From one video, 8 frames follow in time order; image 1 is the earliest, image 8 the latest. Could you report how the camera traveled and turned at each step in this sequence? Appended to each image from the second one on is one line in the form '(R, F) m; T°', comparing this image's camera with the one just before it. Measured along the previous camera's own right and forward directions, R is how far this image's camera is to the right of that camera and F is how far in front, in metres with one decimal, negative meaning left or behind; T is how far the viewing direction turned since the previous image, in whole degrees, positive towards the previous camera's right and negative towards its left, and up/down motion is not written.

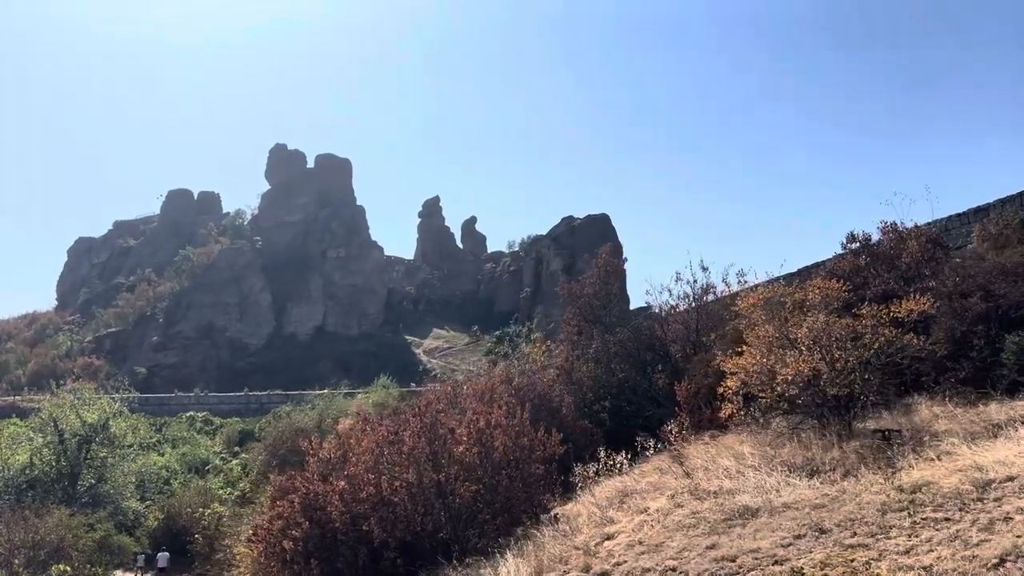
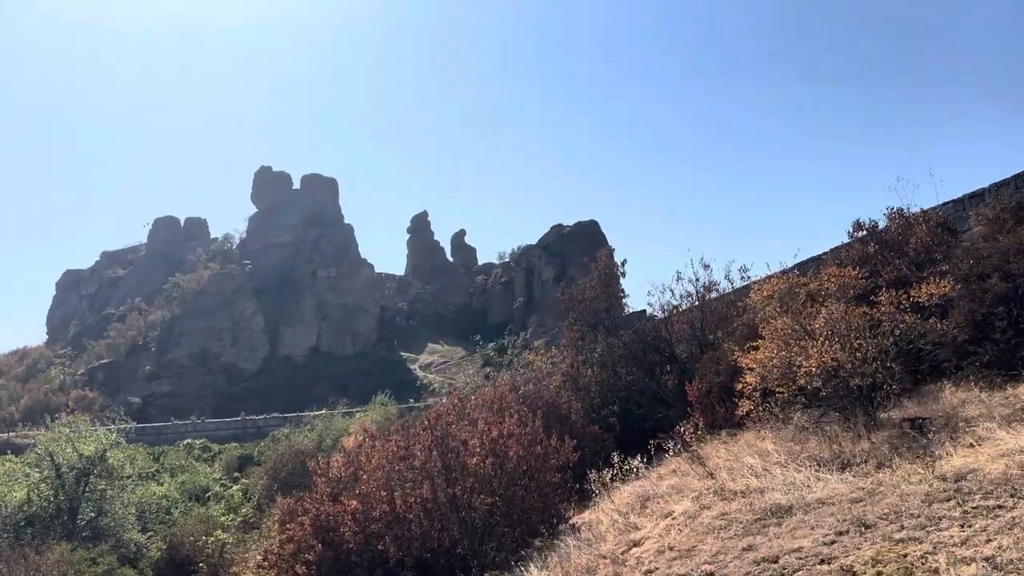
(-0.2, +0.2) m; +1°
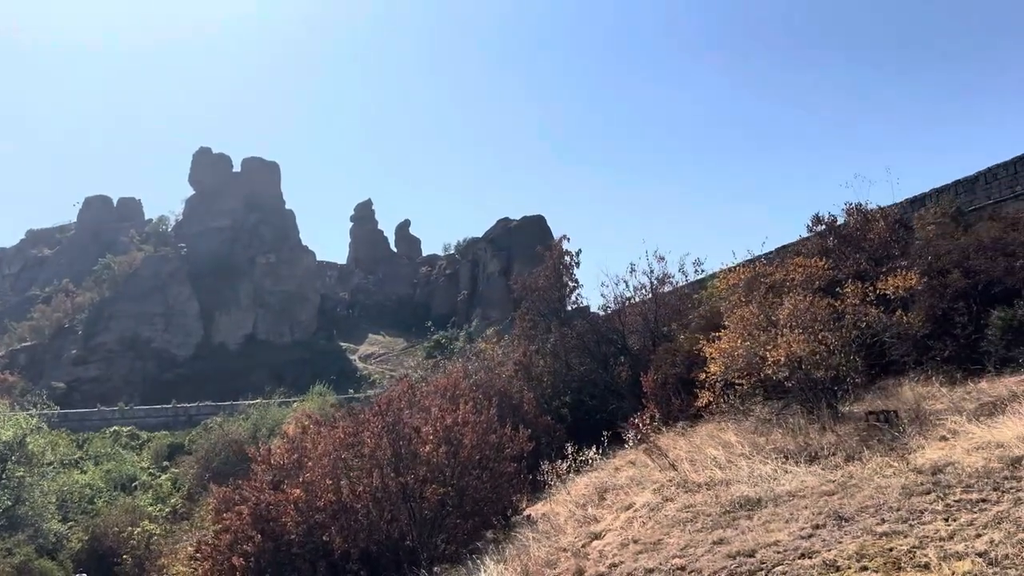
(-0.2, +0.4) m; +5°
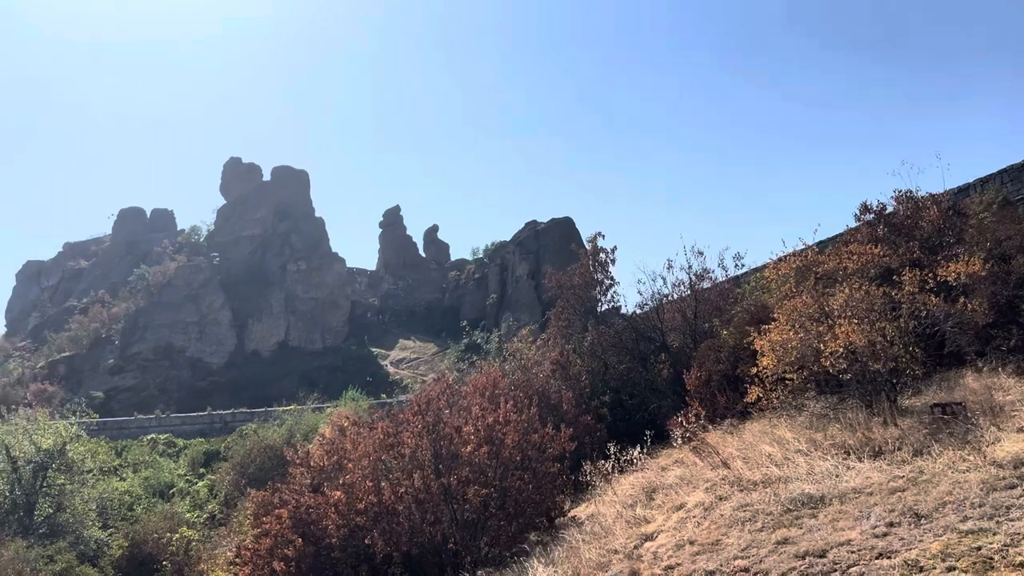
(-0.2, +0.2) m; -2°
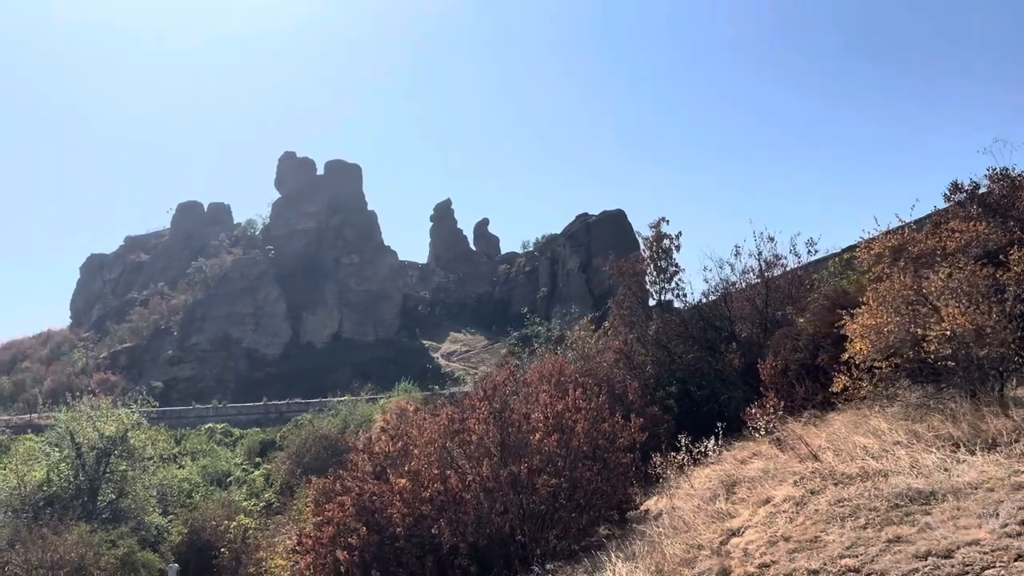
(-0.3, +0.3) m; -4°
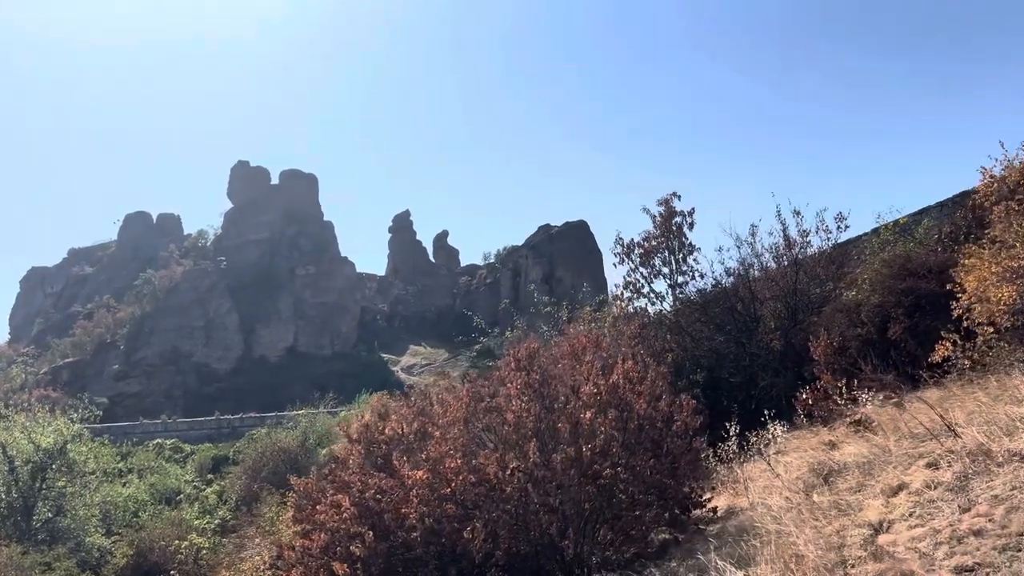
(-0.8, +1.7) m; +4°
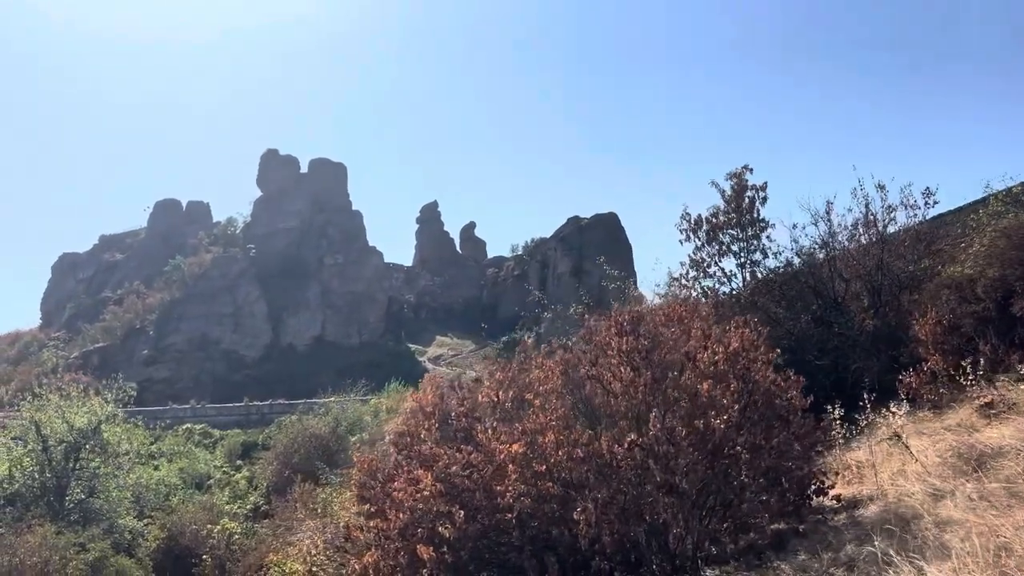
(-0.7, +0.7) m; -2°
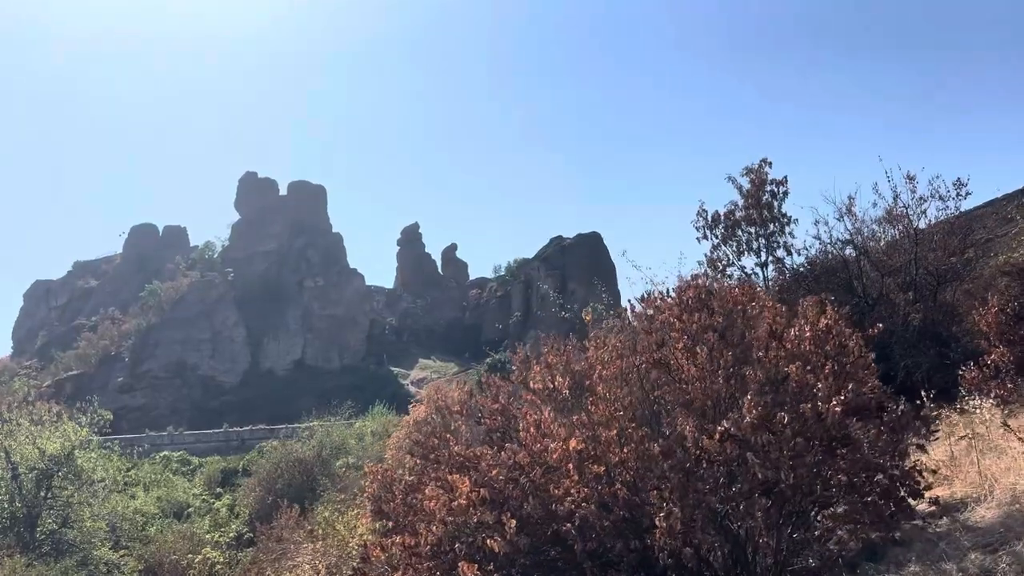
(-0.5, +0.8) m; +2°
